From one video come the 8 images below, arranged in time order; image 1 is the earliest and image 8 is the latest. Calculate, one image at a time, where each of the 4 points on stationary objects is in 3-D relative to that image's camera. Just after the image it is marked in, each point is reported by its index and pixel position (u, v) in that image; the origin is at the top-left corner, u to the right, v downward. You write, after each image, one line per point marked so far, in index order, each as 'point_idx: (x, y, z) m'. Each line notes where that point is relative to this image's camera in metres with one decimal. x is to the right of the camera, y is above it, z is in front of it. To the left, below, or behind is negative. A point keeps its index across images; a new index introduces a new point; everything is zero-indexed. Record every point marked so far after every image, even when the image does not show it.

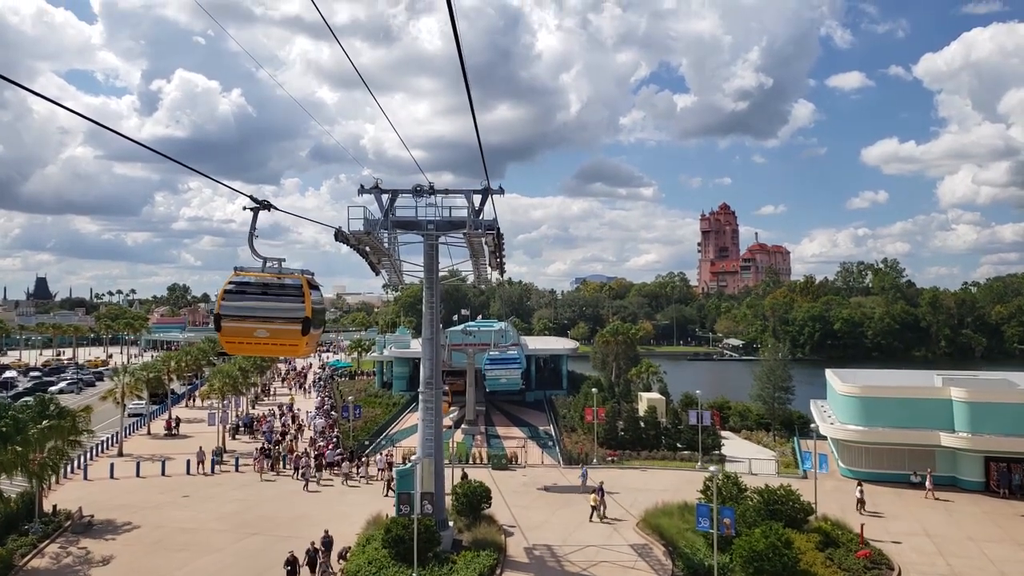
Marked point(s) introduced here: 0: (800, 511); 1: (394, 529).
0: (+8.1, -6.2, +19.4) m
1: (-3.0, -6.2, +17.7) m
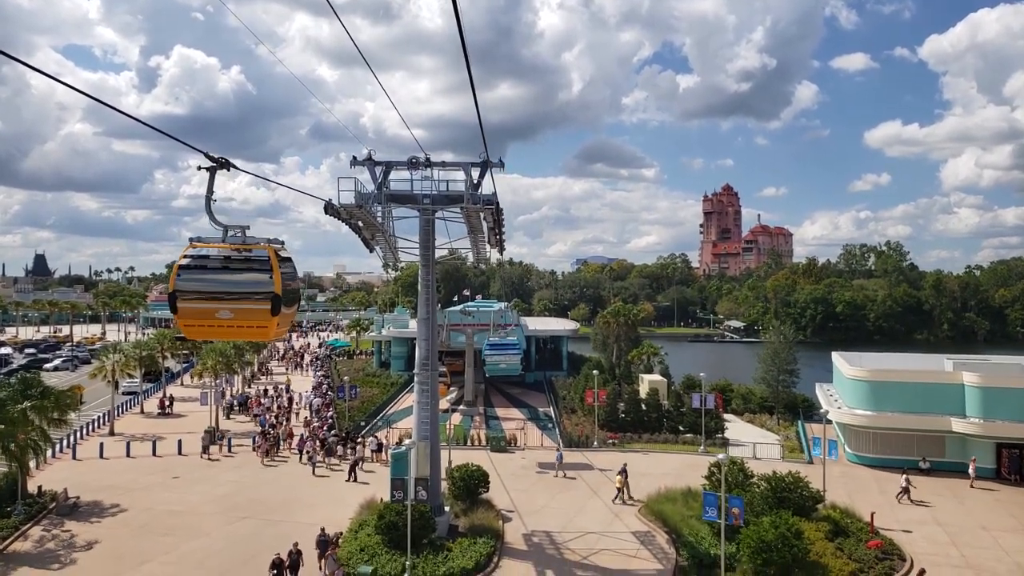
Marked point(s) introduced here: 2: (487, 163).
0: (+8.0, -5.7, +18.7) m
1: (-3.1, -5.6, +17.0) m
2: (-0.7, +3.4, +19.2) m
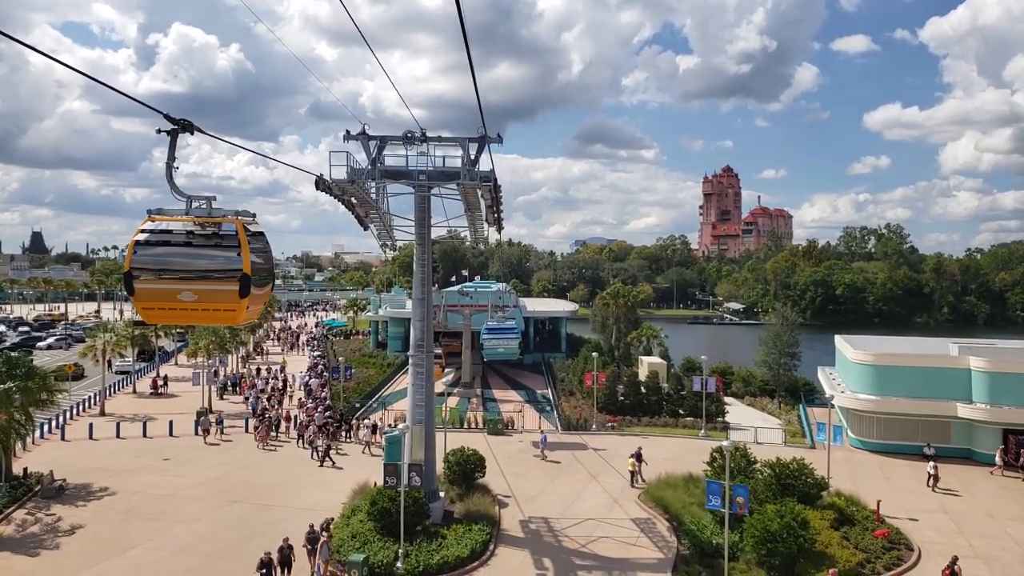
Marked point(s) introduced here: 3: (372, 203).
0: (+7.9, -5.2, +18.2) m
1: (-3.2, -5.1, +16.5) m
2: (-0.7, +4.0, +18.5) m
3: (-3.8, +2.3, +18.7) m
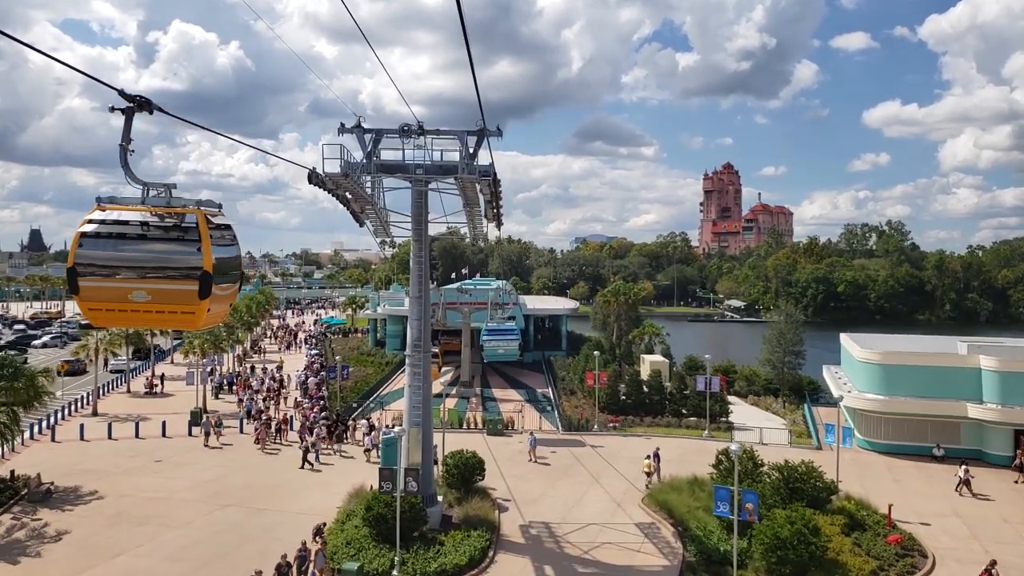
0: (+7.9, -5.2, +17.6) m
1: (-3.2, -5.1, +16.0) m
2: (-0.7, +4.0, +17.9) m
3: (-3.8, +2.3, +18.1) m
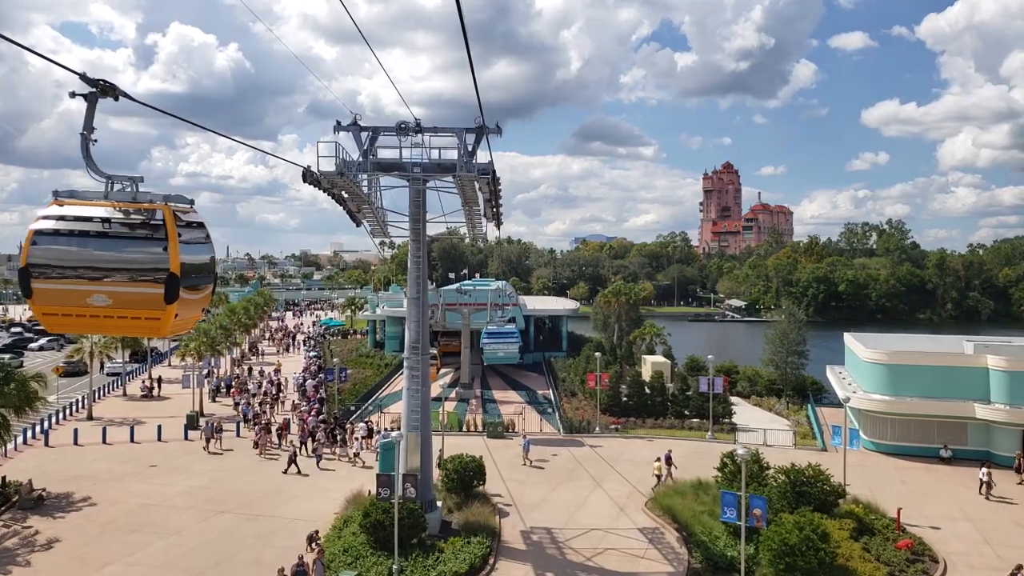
0: (+8.0, -5.1, +17.3) m
1: (-3.1, -5.1, +15.6) m
2: (-0.7, +4.0, +17.5) m
3: (-3.8, +2.3, +17.7) m
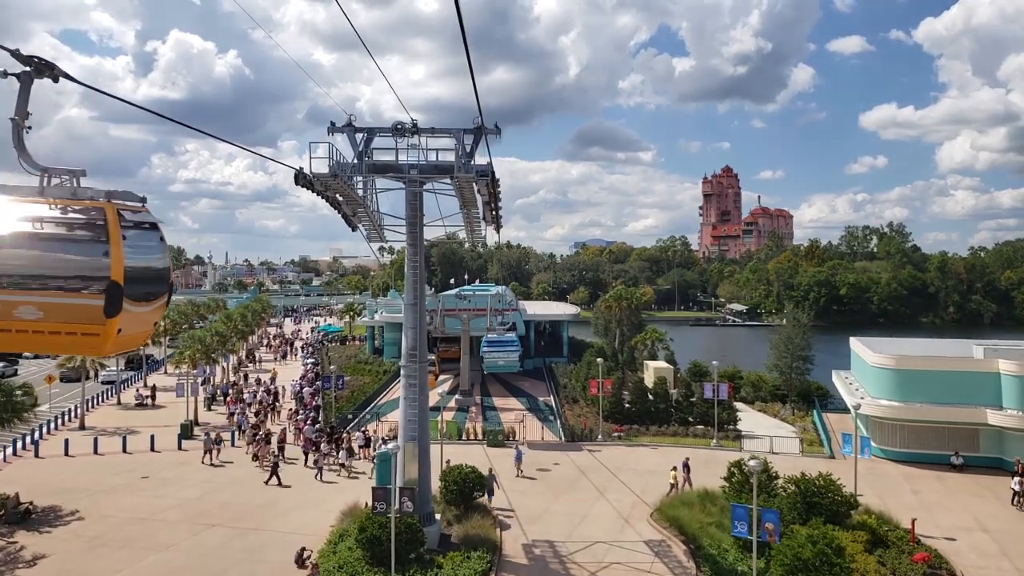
0: (+8.0, -5.2, +16.7) m
1: (-3.1, -5.2, +15.0) m
2: (-0.7, +3.9, +17.0) m
3: (-3.8, +2.2, +17.2) m
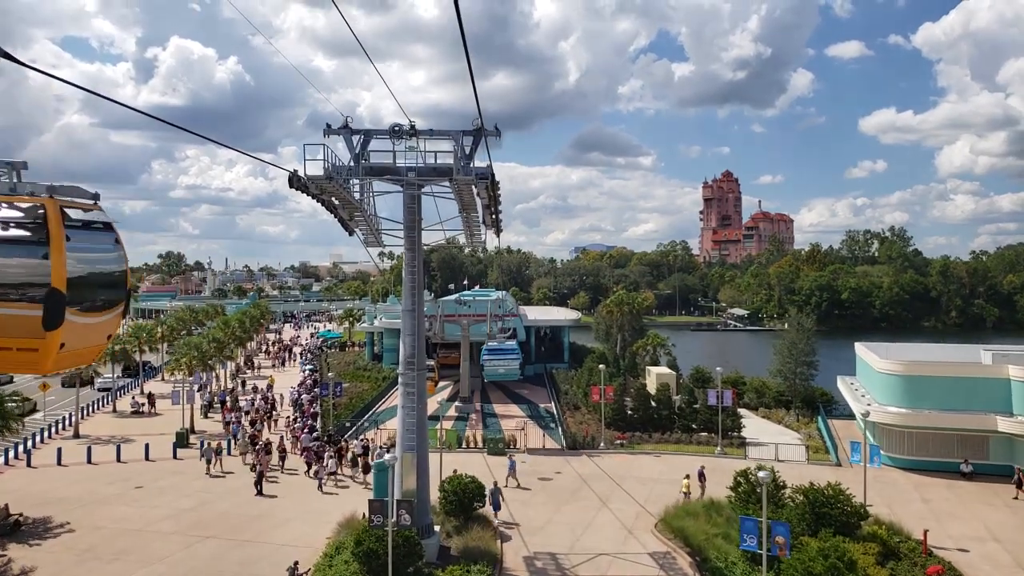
0: (+8.0, -5.3, +16.2) m
1: (-3.1, -5.3, +14.6) m
2: (-0.7, +3.8, +16.6) m
3: (-3.8, +2.0, +16.8) m
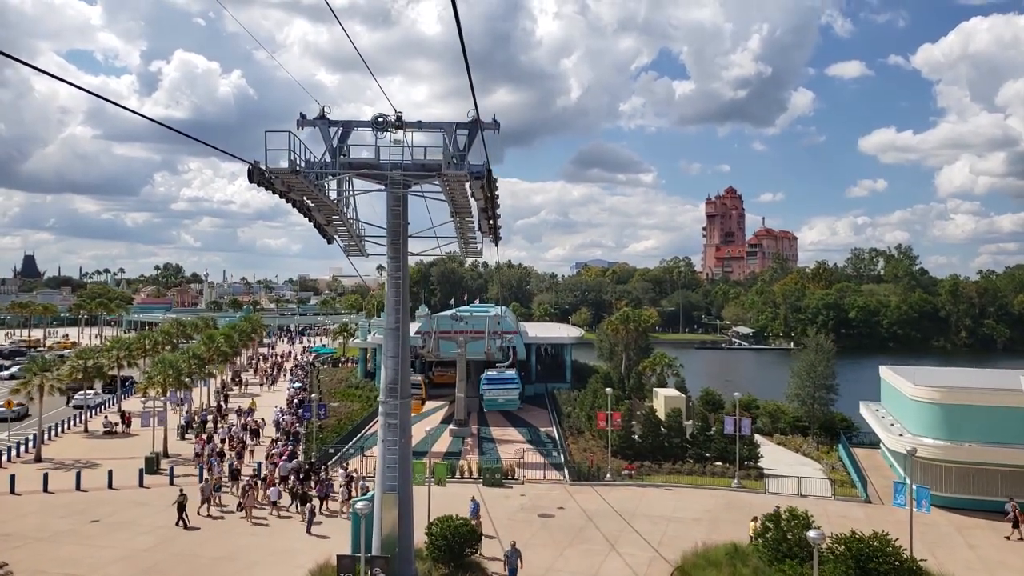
0: (+8.0, -5.7, +14.0) m
1: (-3.2, -5.6, +12.3) m
2: (-0.7, +3.4, +14.6) m
3: (-3.8, +1.7, +14.7) m
